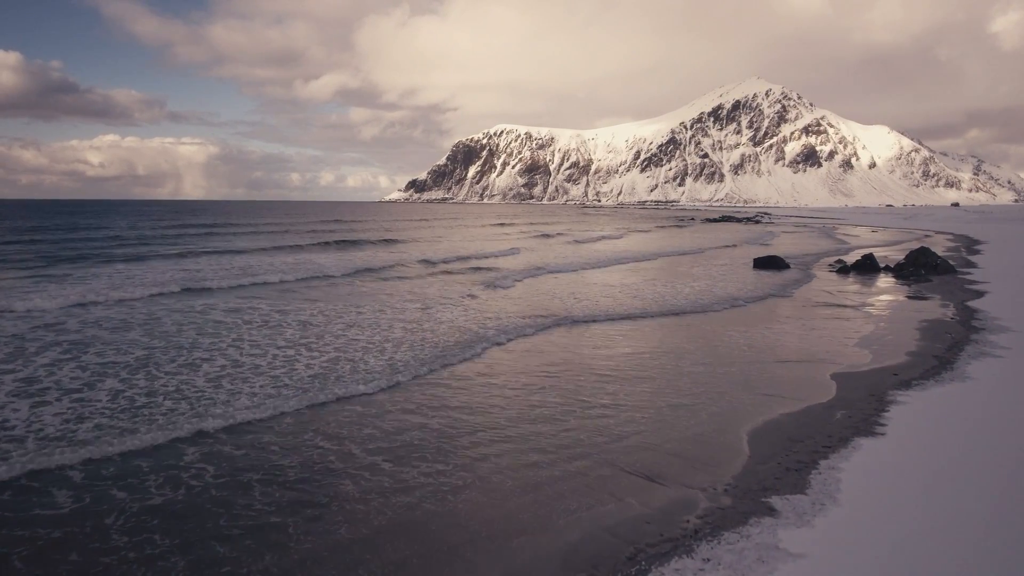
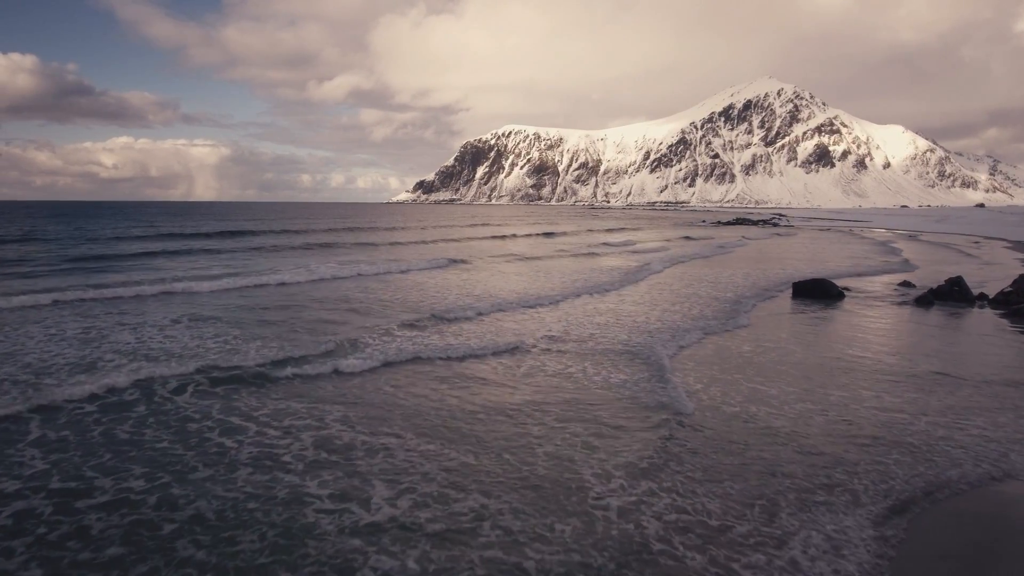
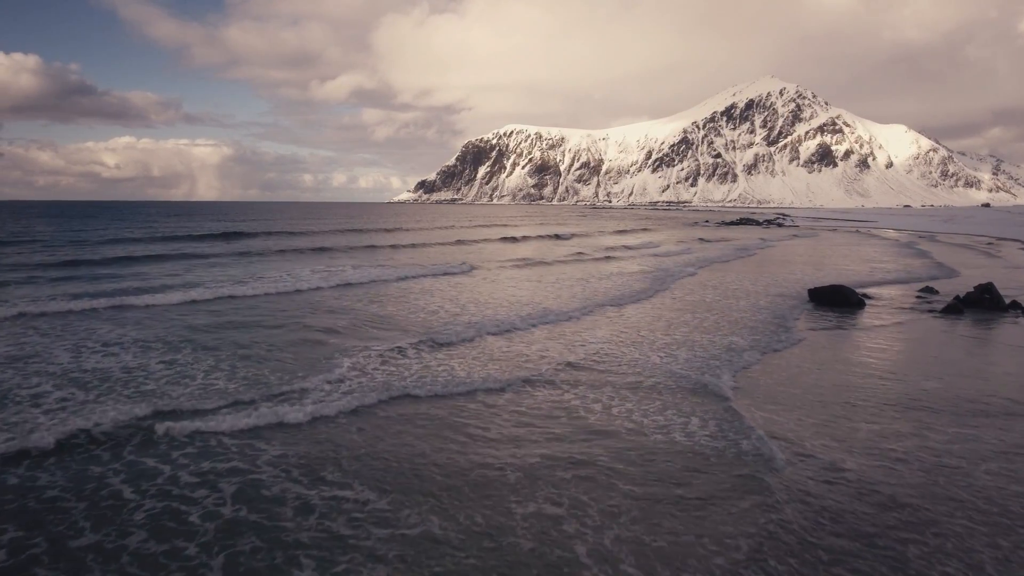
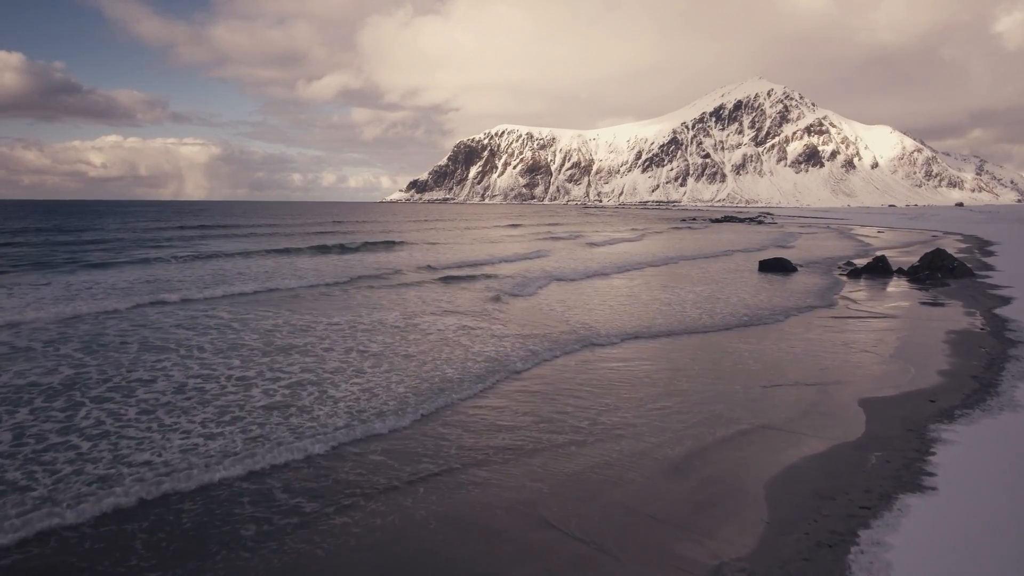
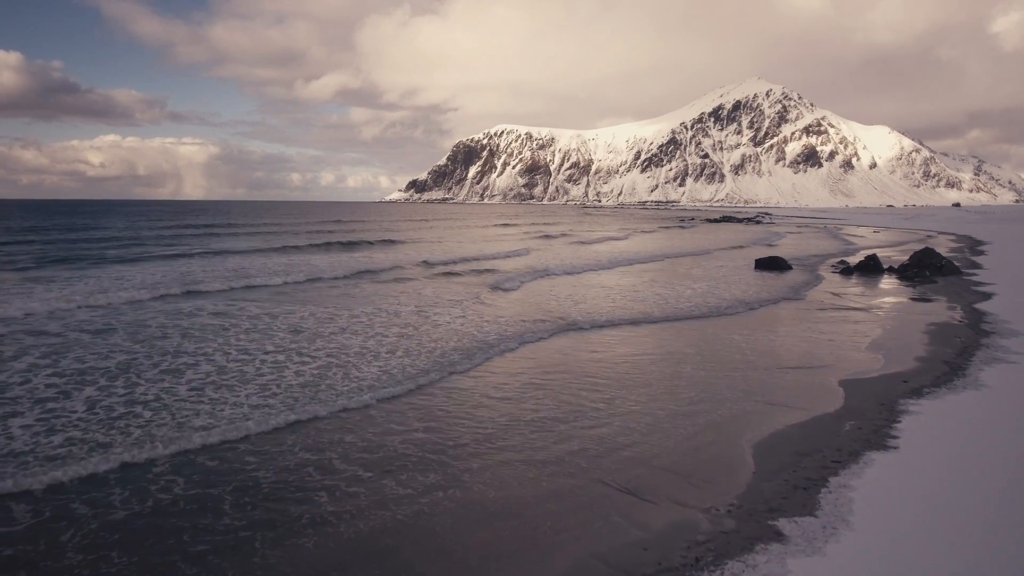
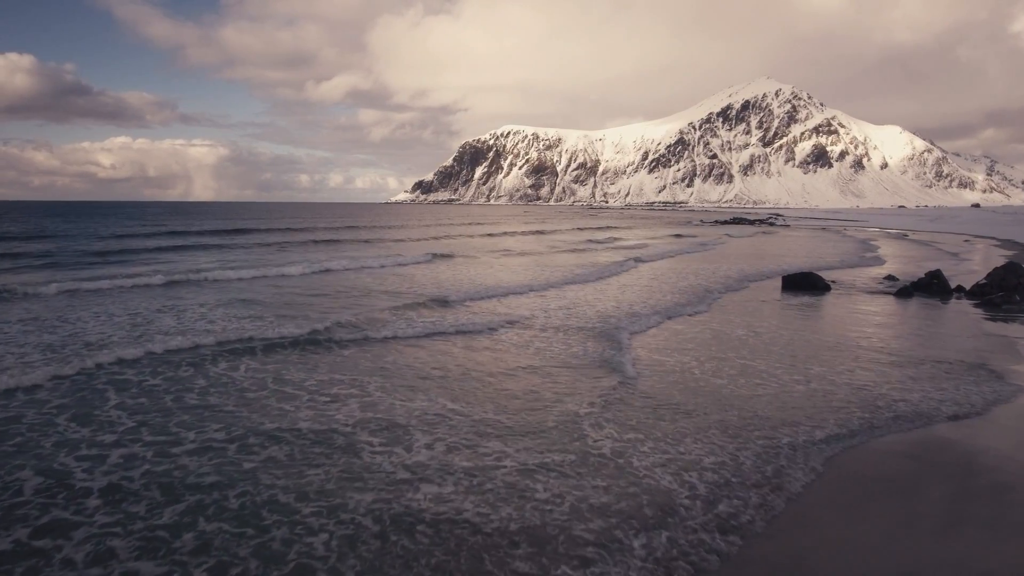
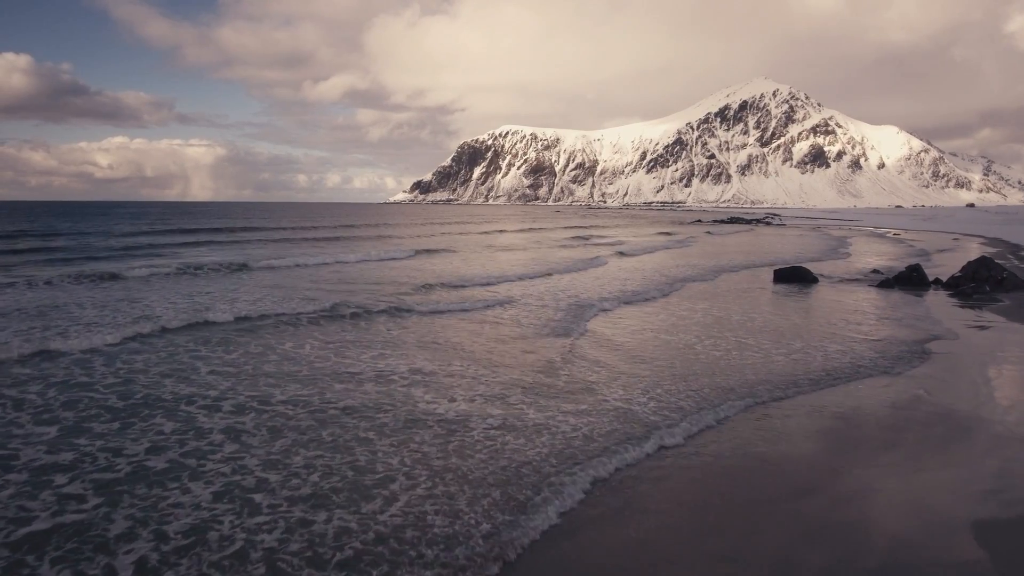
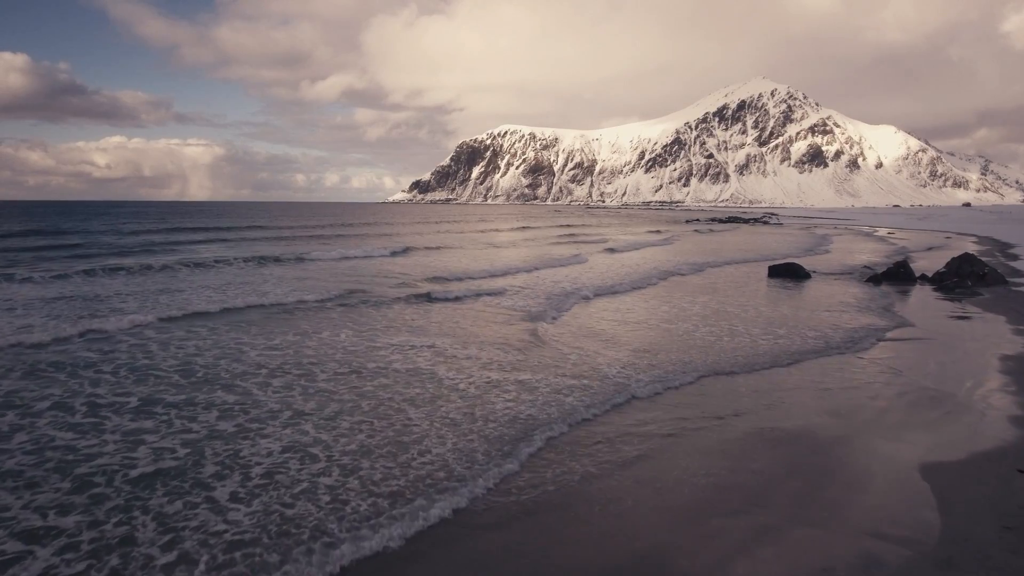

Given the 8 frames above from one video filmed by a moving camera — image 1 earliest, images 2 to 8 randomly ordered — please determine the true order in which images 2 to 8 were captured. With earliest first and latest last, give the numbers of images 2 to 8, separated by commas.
5, 4, 8, 7, 6, 2, 3
